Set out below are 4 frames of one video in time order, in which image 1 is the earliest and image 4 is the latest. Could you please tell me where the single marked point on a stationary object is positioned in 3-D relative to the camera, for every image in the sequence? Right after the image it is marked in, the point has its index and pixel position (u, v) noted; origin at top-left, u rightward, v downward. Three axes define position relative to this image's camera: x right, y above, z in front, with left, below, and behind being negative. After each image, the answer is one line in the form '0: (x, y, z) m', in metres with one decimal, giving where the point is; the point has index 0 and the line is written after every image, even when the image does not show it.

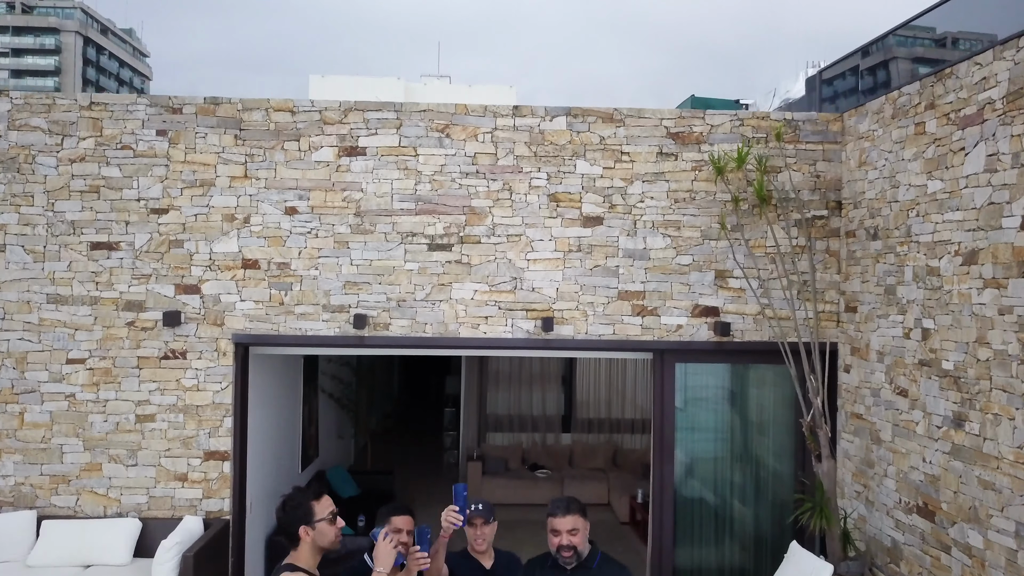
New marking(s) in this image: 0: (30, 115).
0: (-3.1, +1.1, +4.9) m
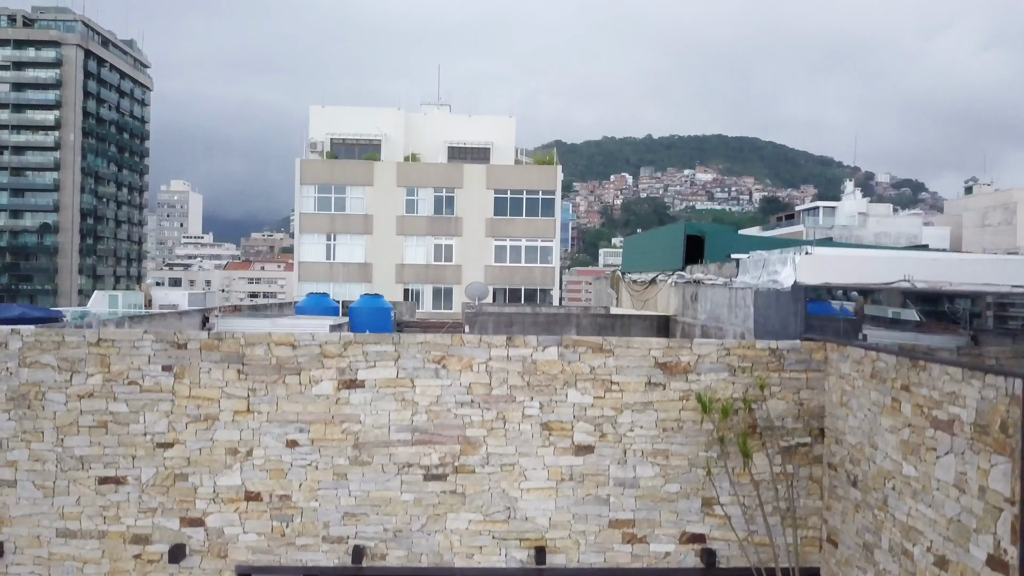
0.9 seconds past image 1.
0: (-3.1, -0.4, +5.1) m
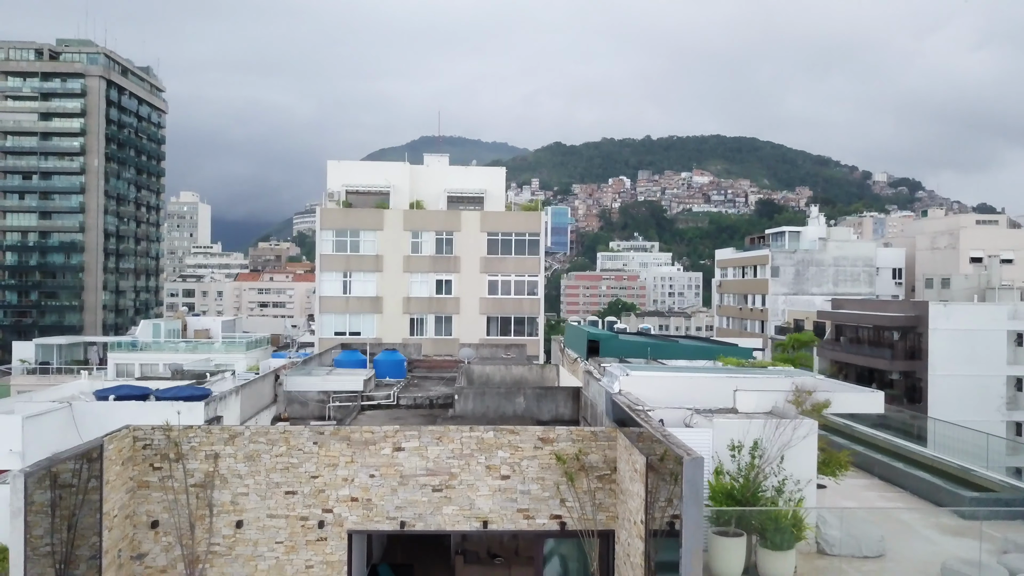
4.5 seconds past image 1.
0: (-3.7, -2.2, +11.3) m
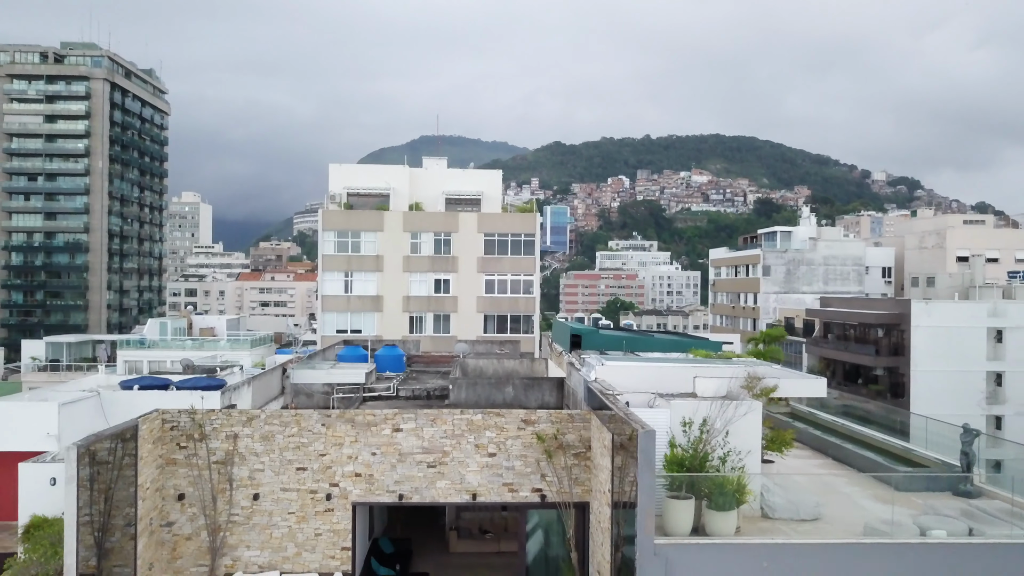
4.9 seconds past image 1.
0: (-3.9, -2.2, +12.7) m
